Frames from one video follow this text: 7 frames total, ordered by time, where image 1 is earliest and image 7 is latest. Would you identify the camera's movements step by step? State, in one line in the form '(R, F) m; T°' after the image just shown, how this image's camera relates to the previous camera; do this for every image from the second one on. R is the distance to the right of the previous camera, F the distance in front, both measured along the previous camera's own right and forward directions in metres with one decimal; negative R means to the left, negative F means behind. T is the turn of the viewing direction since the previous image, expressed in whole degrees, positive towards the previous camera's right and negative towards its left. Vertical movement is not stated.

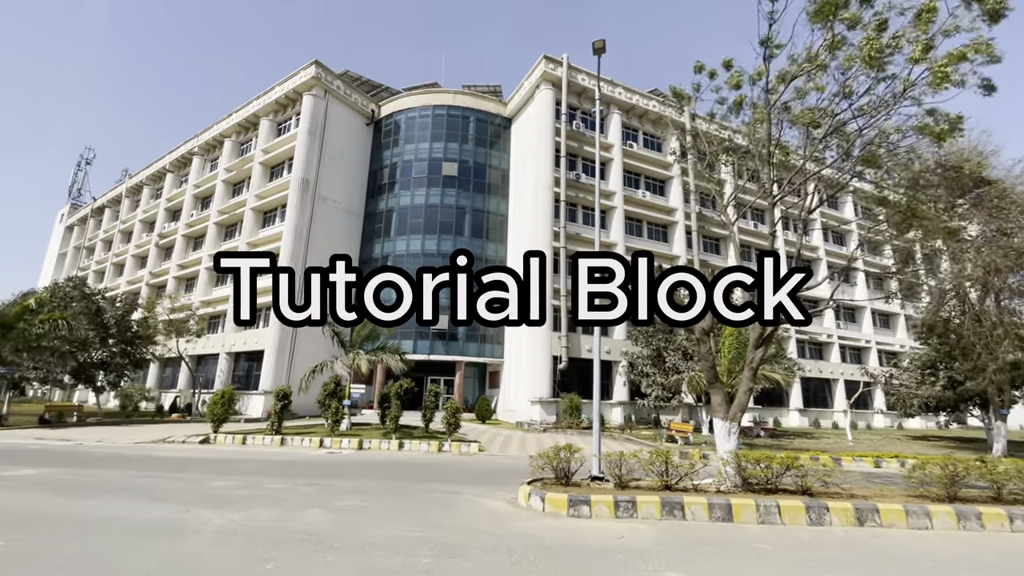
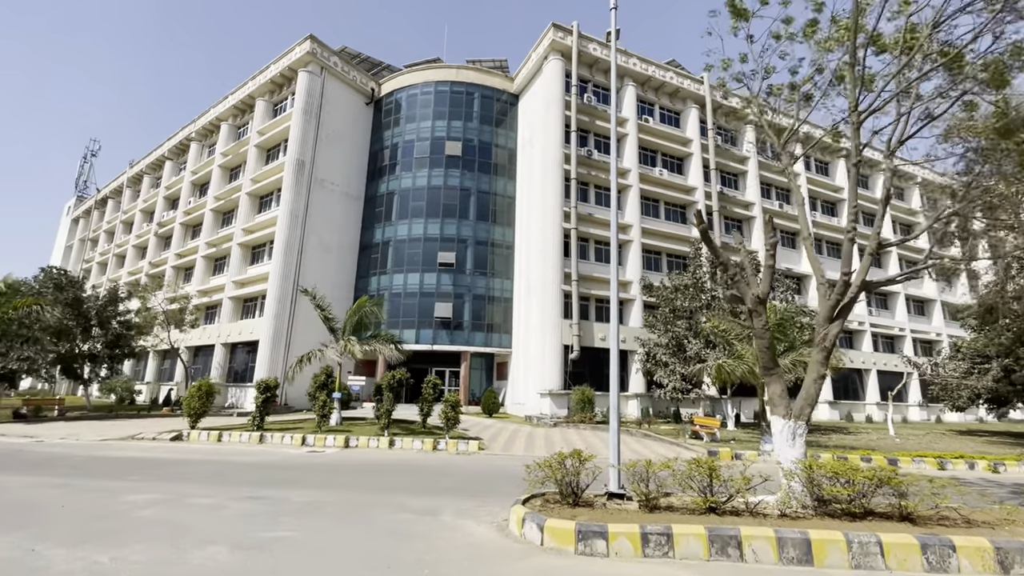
(+0.3, +2.1) m; -2°
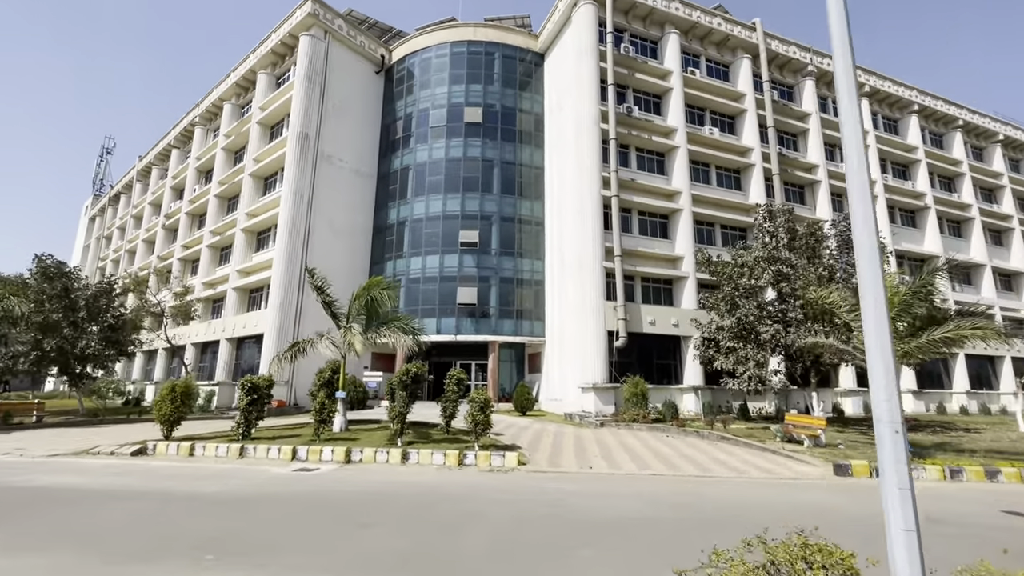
(-0.6, +3.8) m; -3°
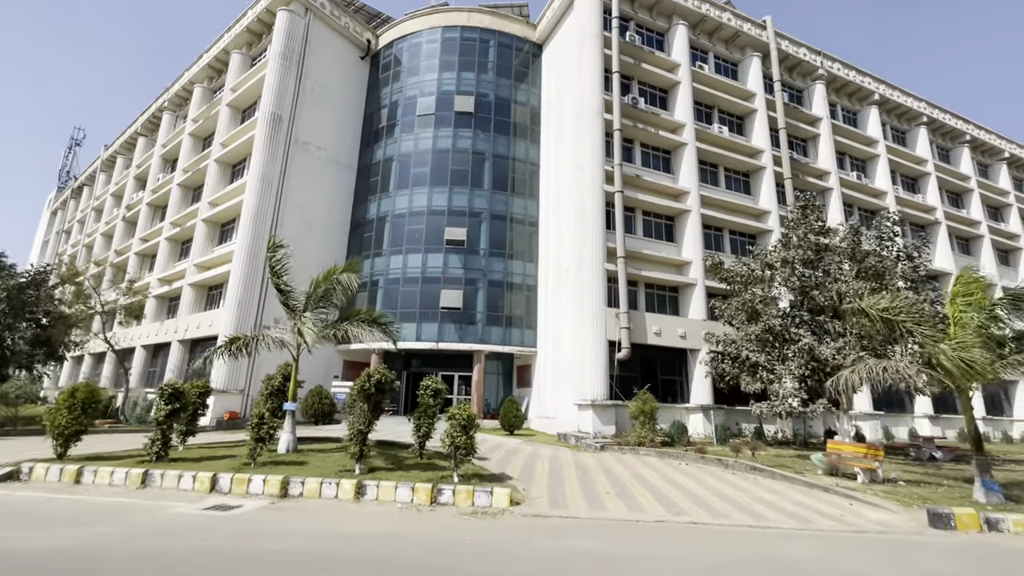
(-0.2, +2.7) m; +2°
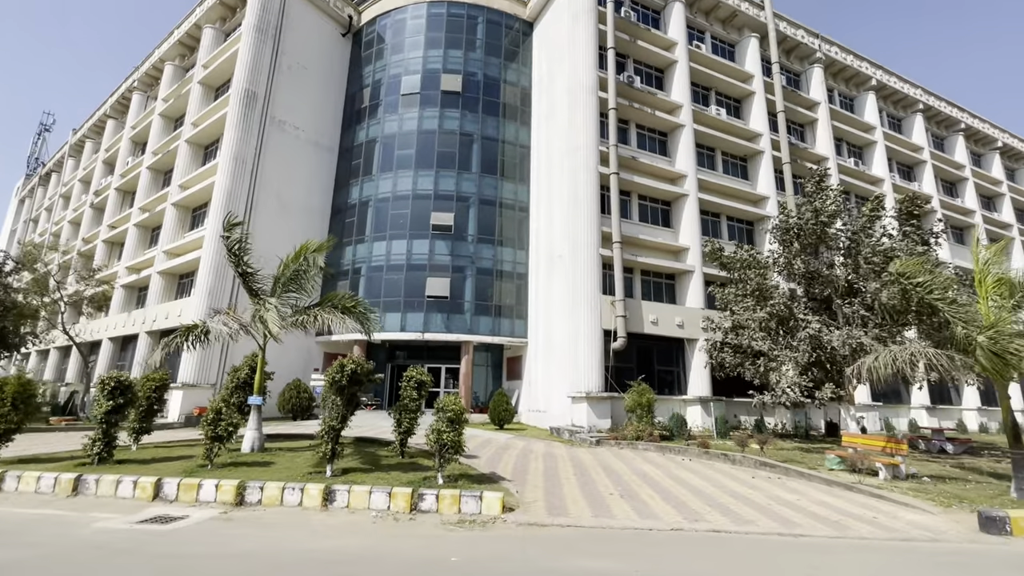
(-0.1, +1.2) m; +1°
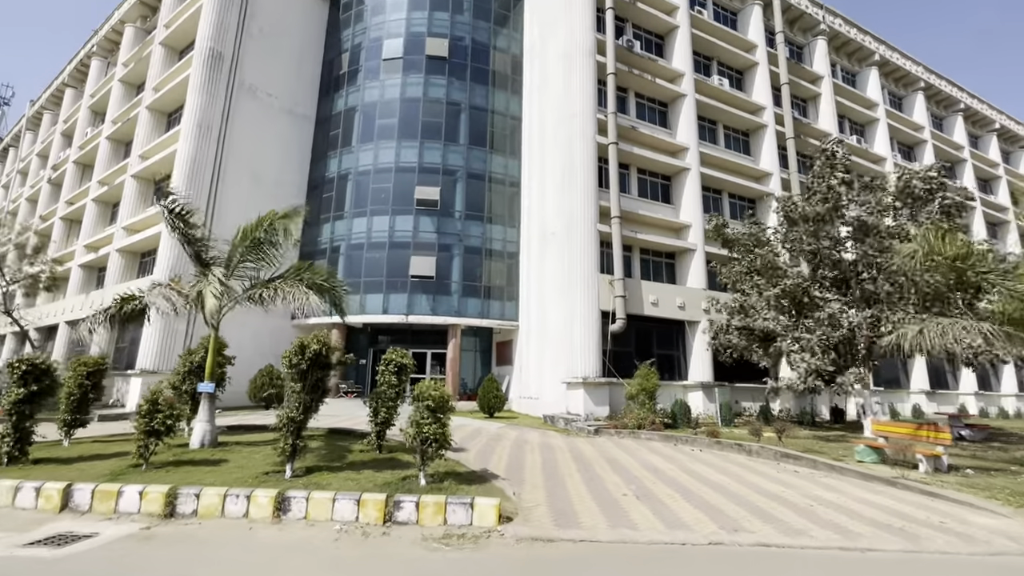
(-0.1, +1.5) m; +2°
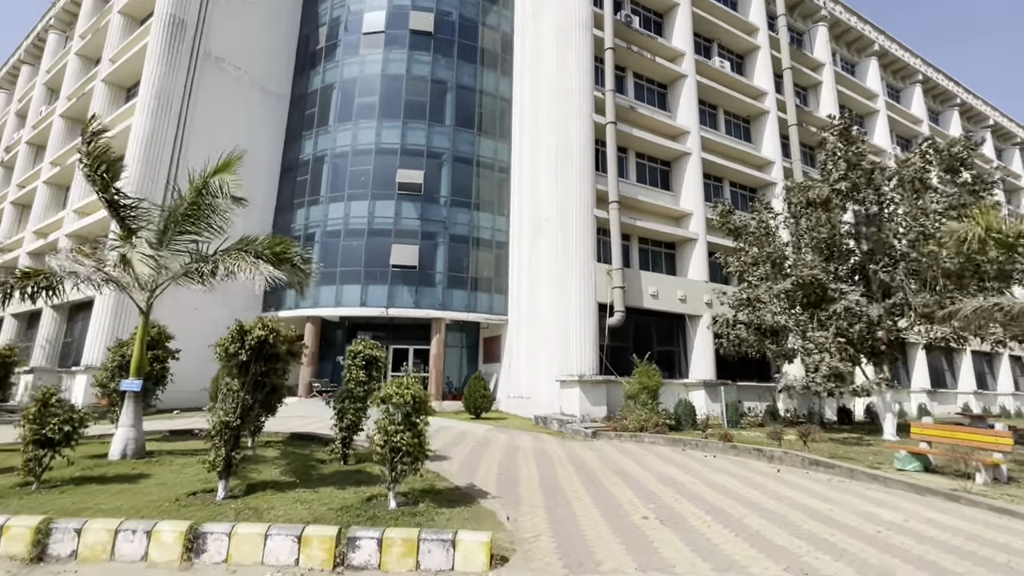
(-0.1, +1.6) m; +2°
